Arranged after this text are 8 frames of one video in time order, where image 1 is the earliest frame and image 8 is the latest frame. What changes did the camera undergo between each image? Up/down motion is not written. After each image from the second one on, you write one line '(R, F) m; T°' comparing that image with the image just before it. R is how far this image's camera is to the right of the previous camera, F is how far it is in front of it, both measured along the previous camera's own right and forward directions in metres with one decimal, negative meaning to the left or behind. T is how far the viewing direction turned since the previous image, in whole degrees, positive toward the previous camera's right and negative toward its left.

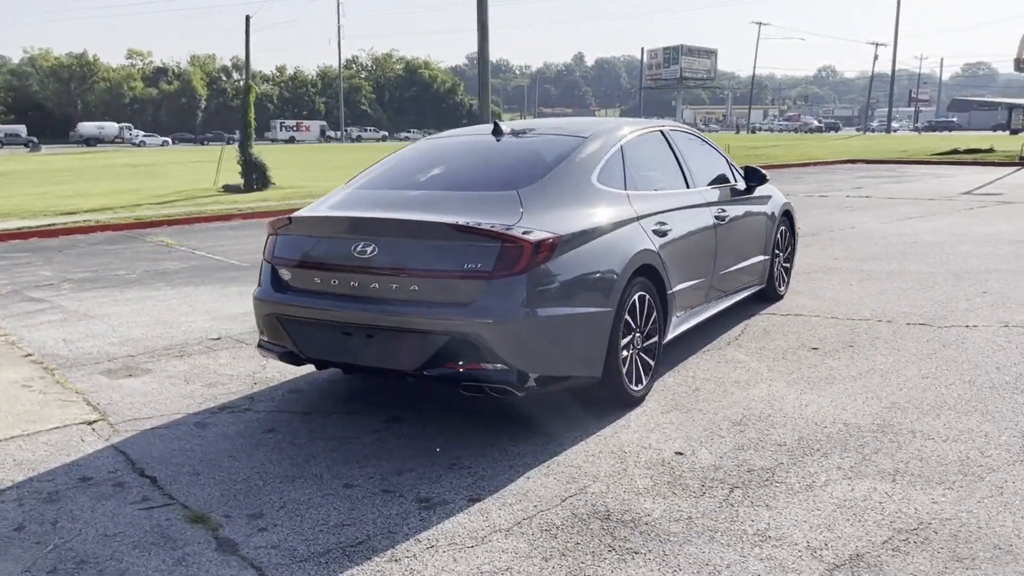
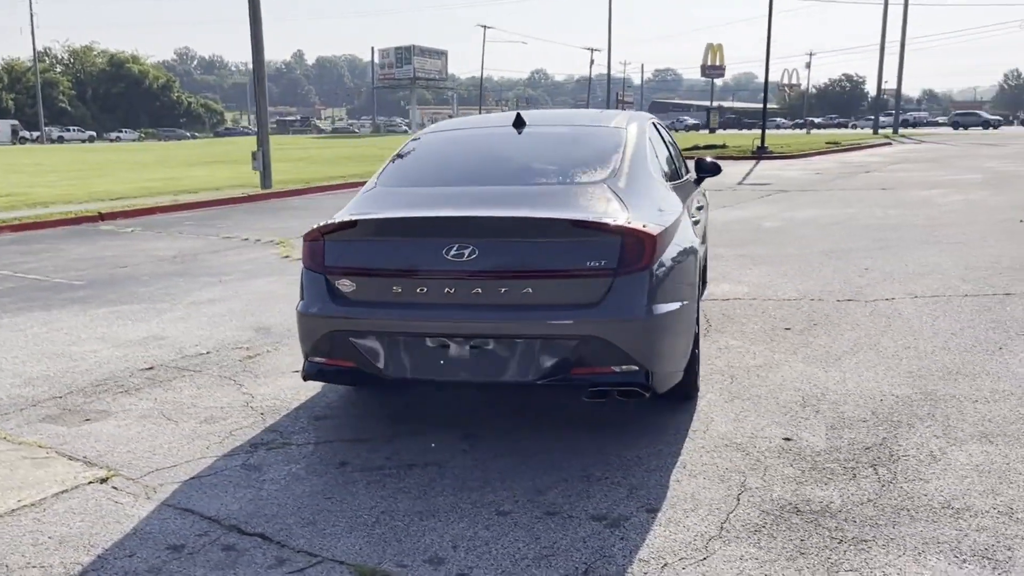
(-1.8, +0.6) m; +17°
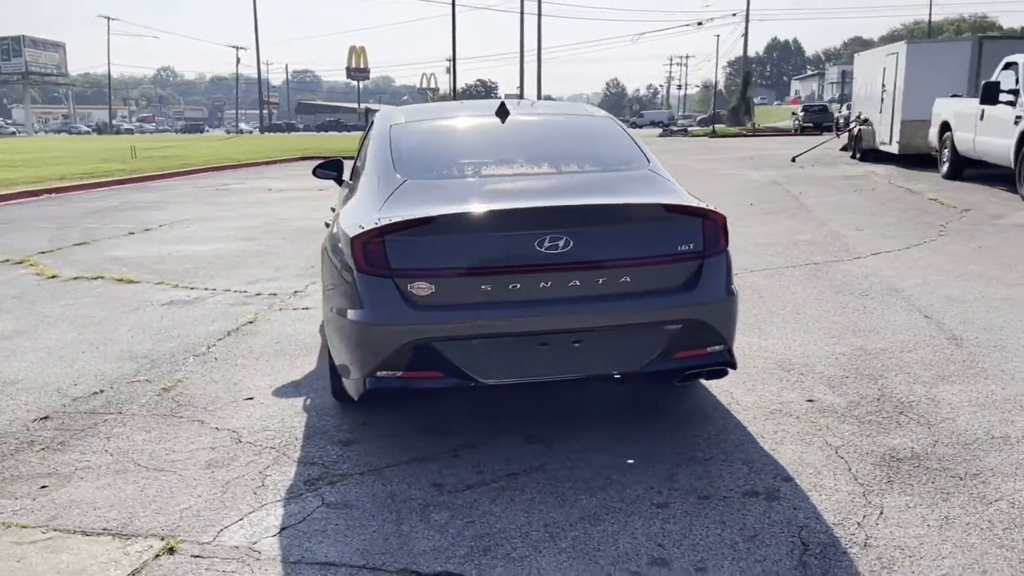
(-1.9, +0.6) m; +22°
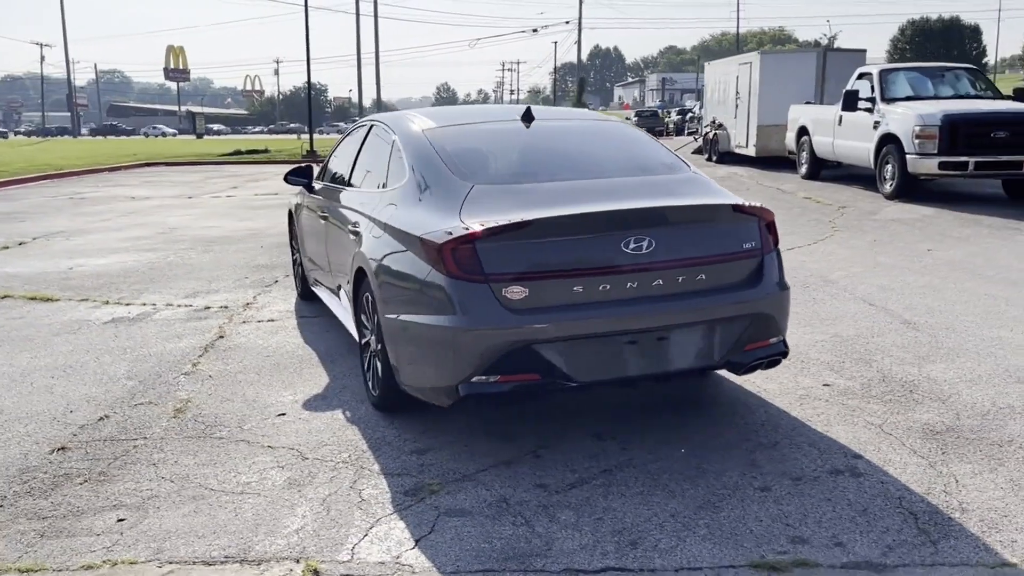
(-1.1, 0.0) m; +11°
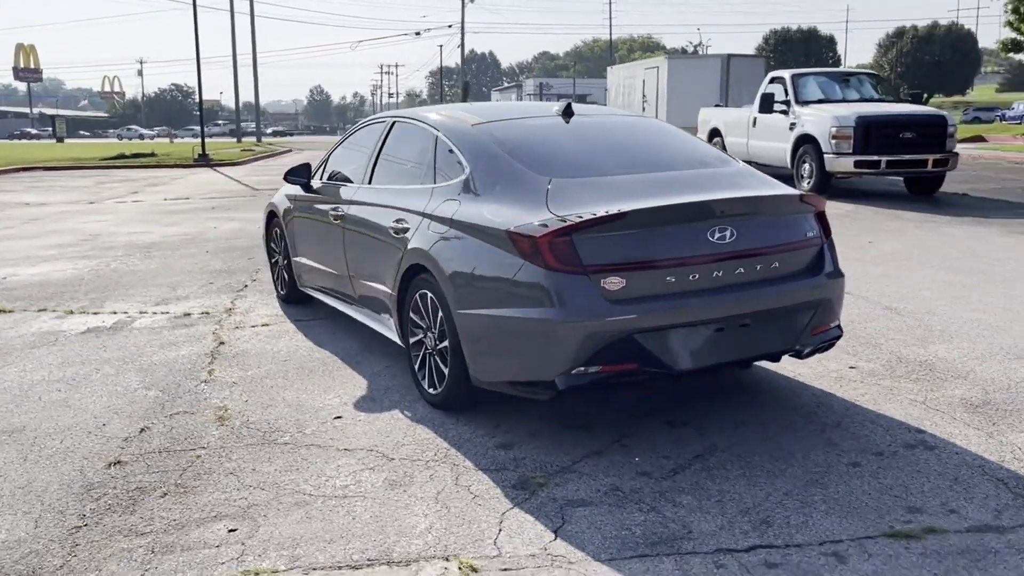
(-1.0, +0.1) m; +8°
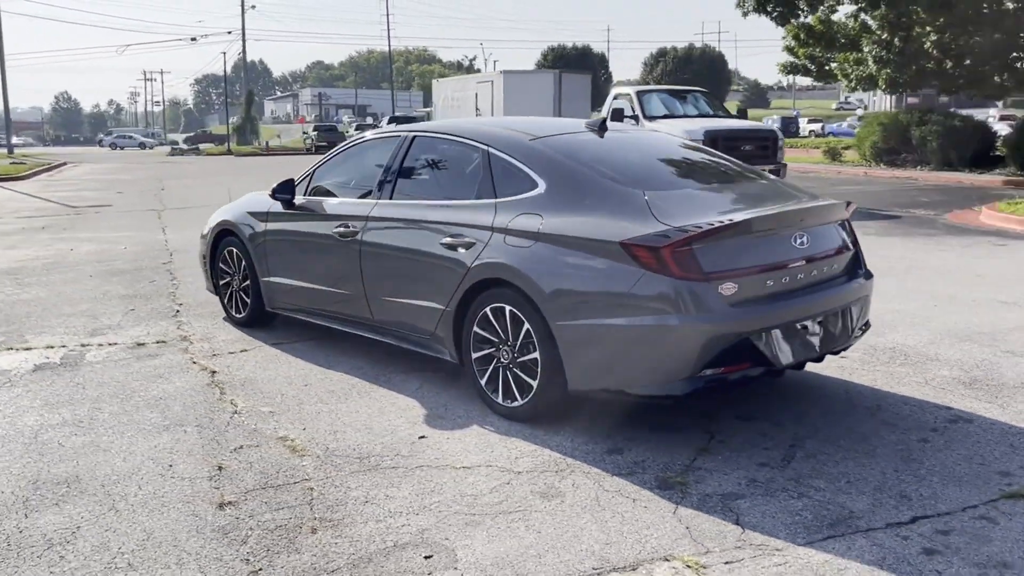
(-1.6, +0.1) m; +14°
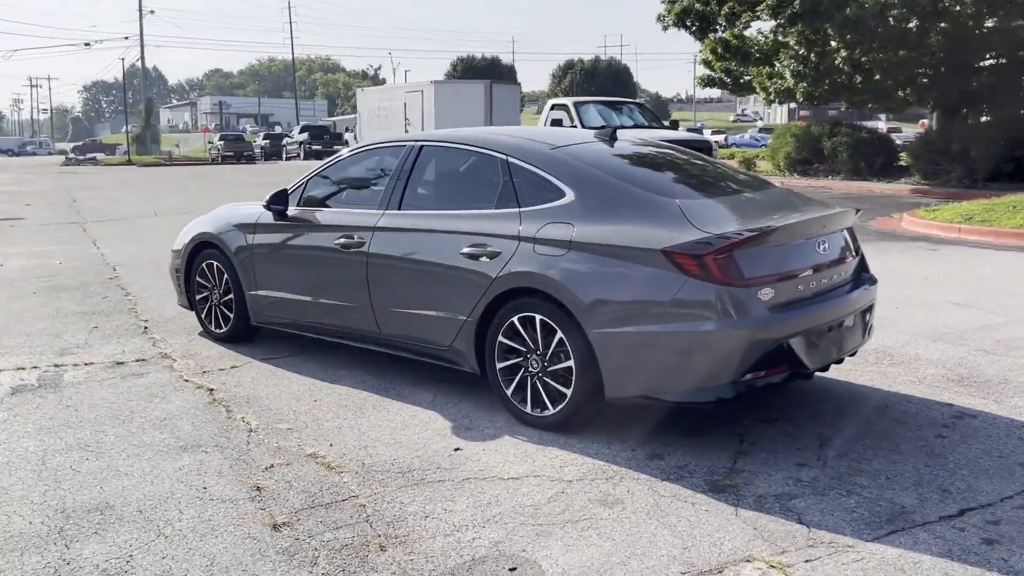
(-0.7, 0.0) m; +6°
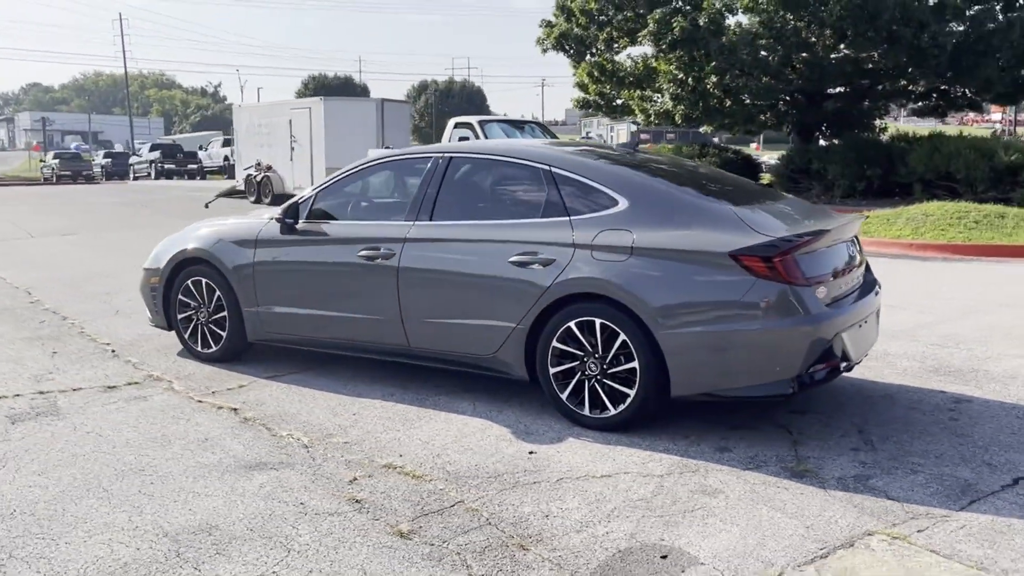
(-1.2, 0.0) m; +9°
